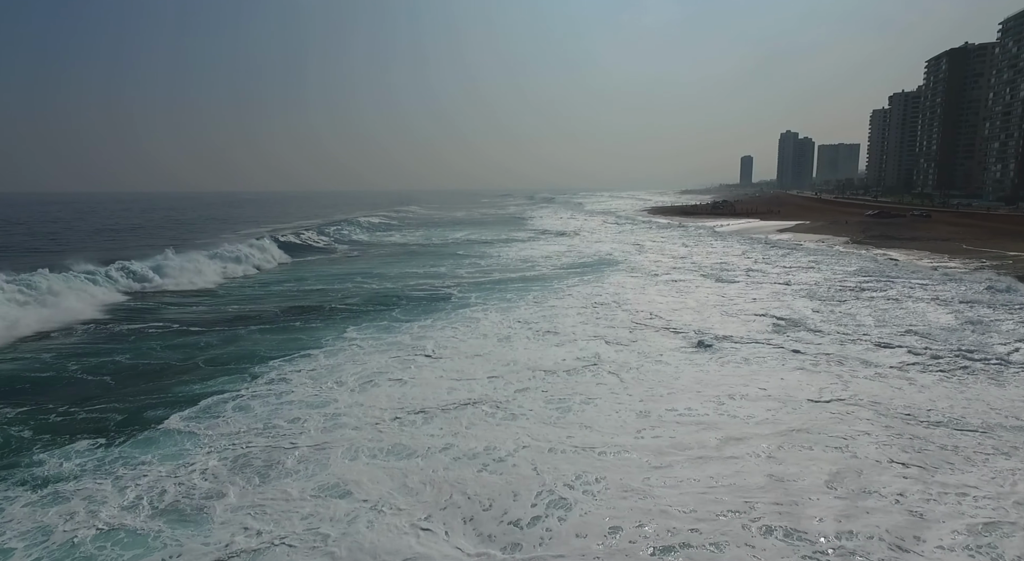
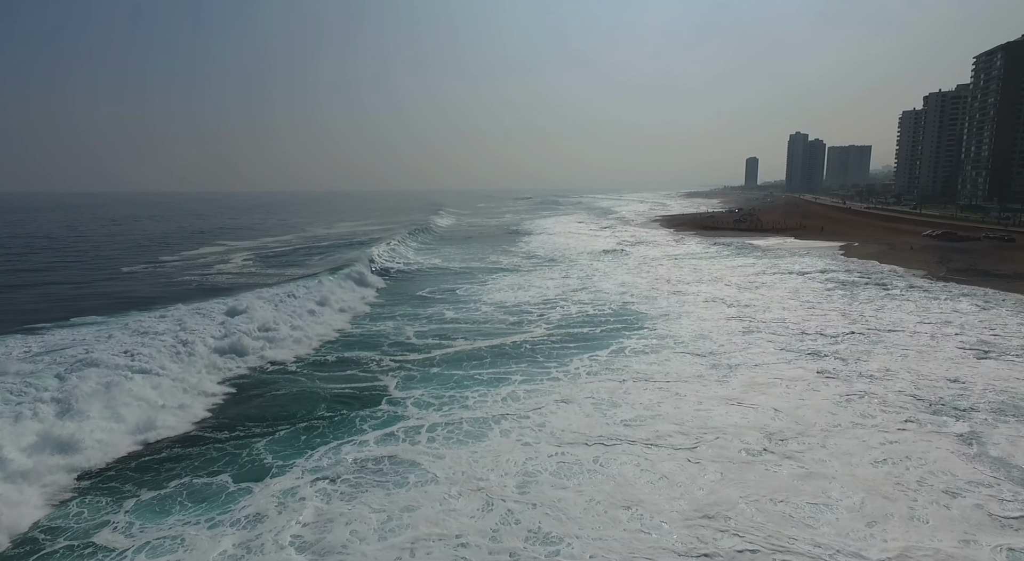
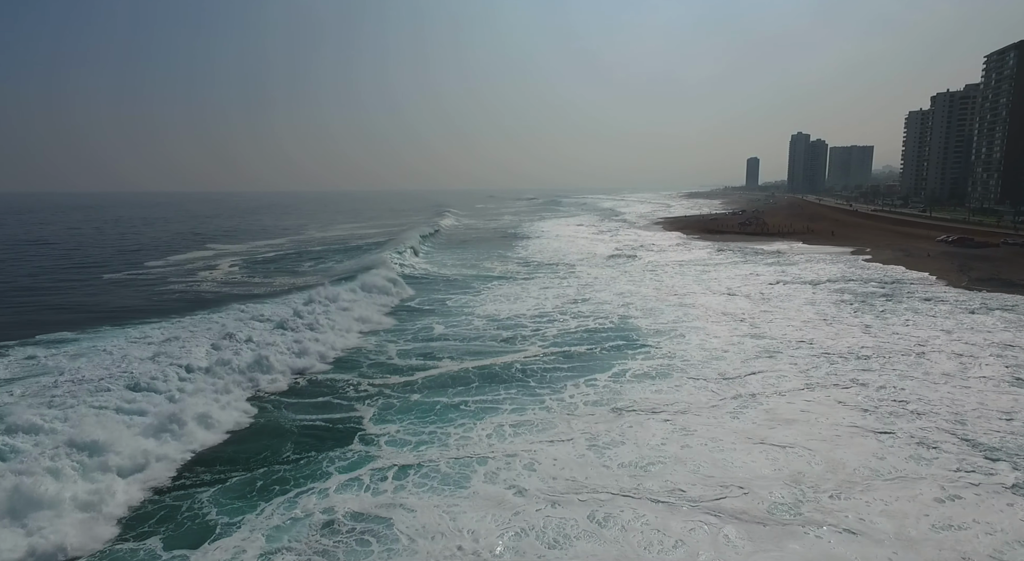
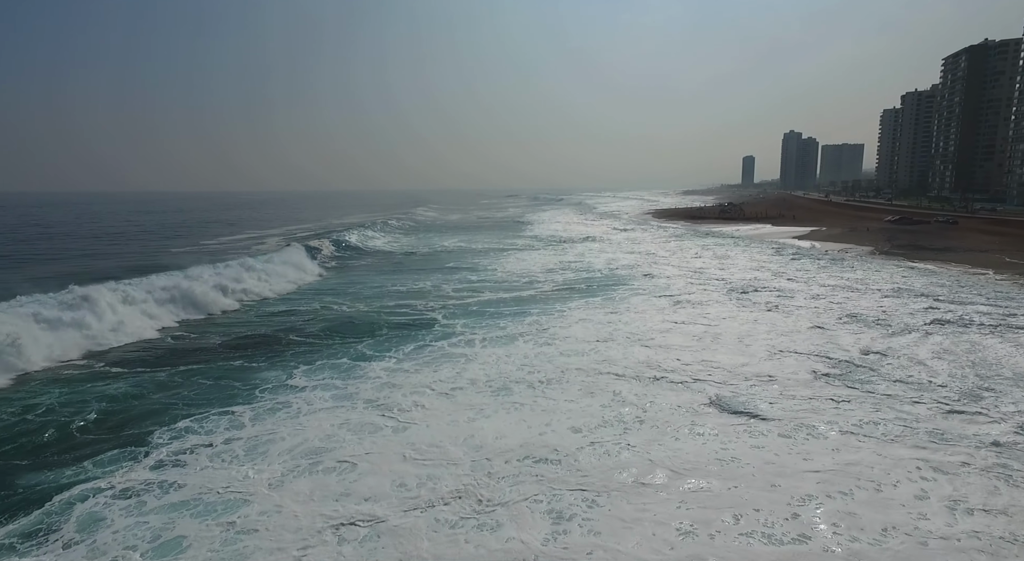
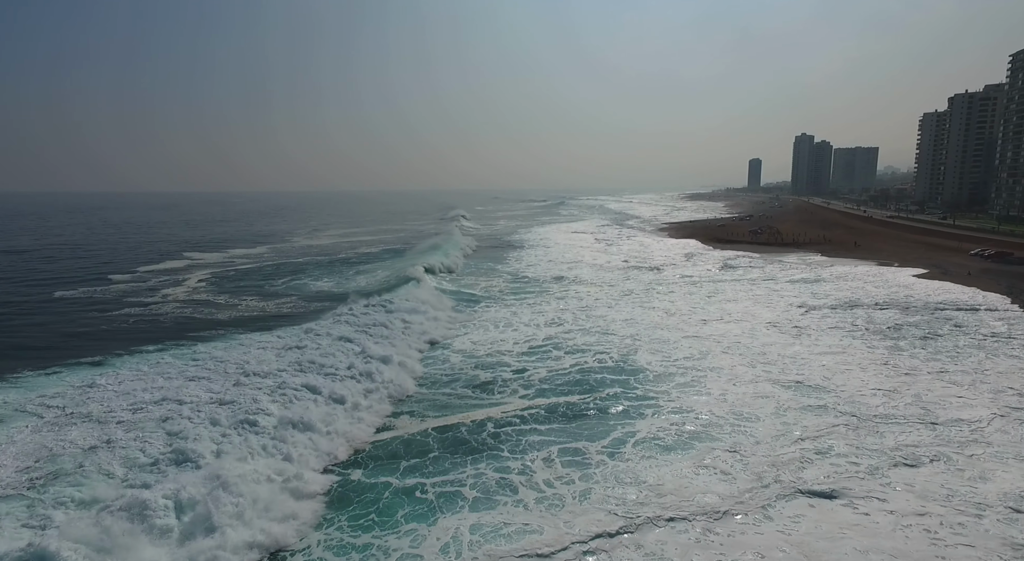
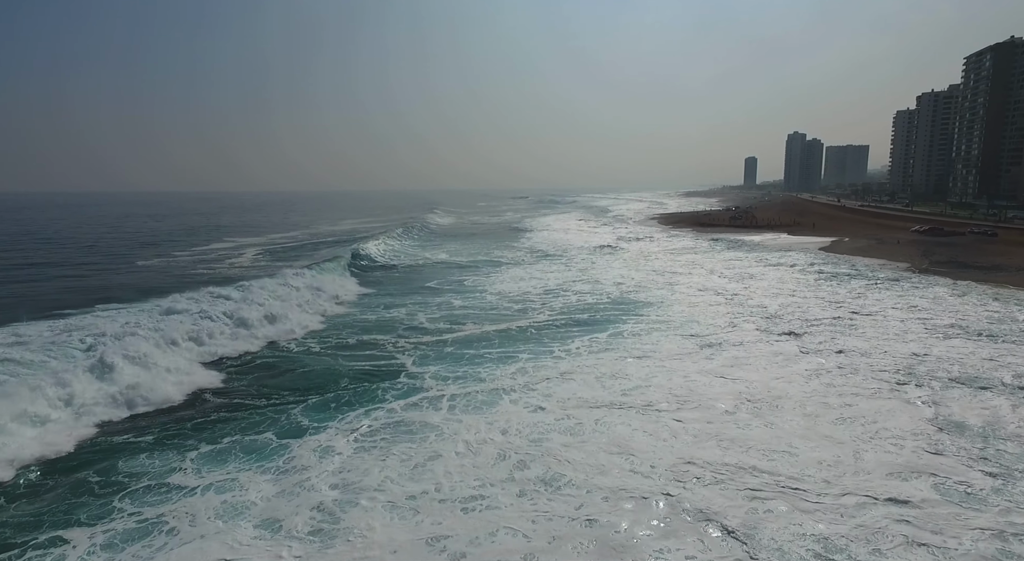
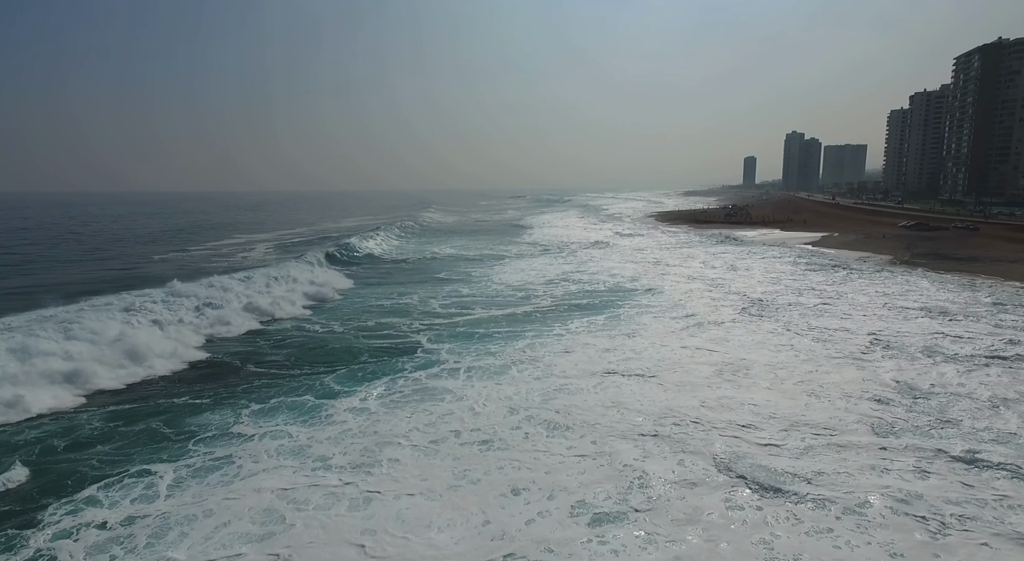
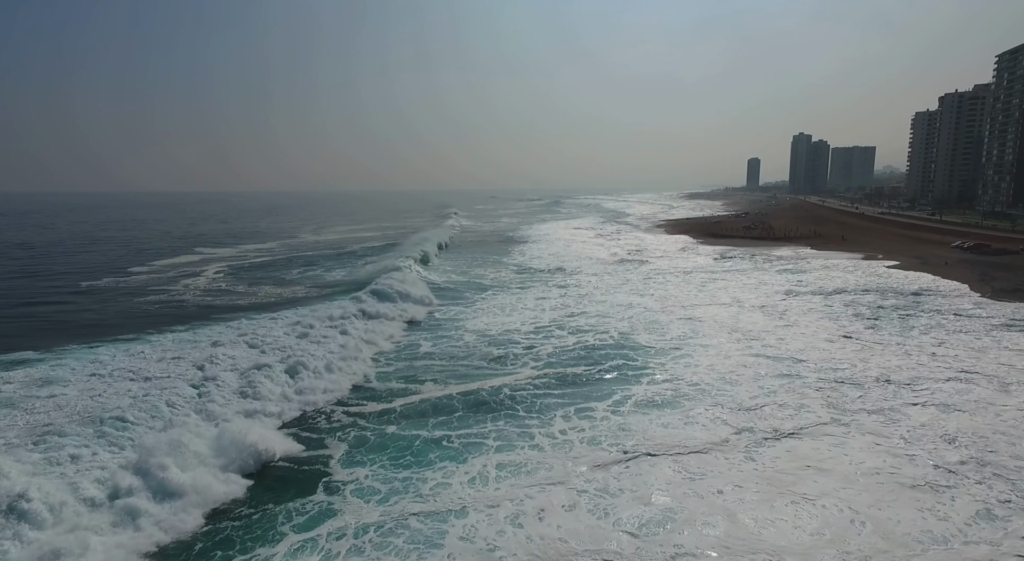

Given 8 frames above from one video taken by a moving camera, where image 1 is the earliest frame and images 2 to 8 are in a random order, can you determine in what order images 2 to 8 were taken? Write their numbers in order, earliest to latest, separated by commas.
4, 7, 6, 2, 3, 8, 5
